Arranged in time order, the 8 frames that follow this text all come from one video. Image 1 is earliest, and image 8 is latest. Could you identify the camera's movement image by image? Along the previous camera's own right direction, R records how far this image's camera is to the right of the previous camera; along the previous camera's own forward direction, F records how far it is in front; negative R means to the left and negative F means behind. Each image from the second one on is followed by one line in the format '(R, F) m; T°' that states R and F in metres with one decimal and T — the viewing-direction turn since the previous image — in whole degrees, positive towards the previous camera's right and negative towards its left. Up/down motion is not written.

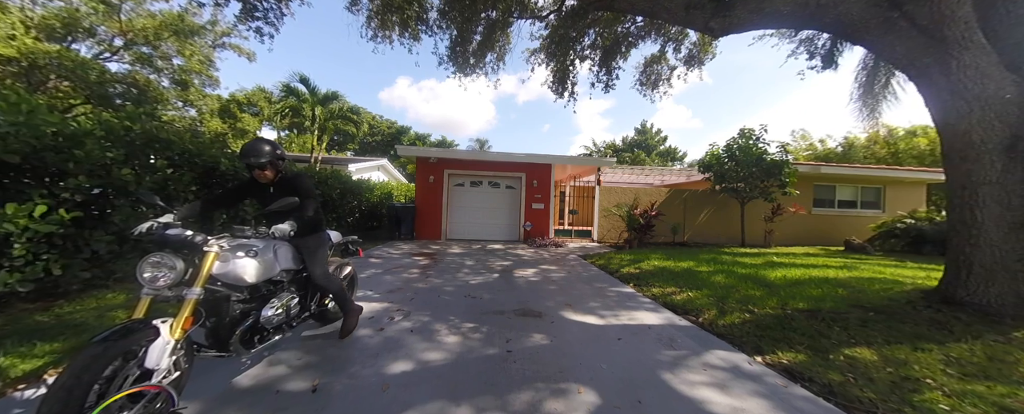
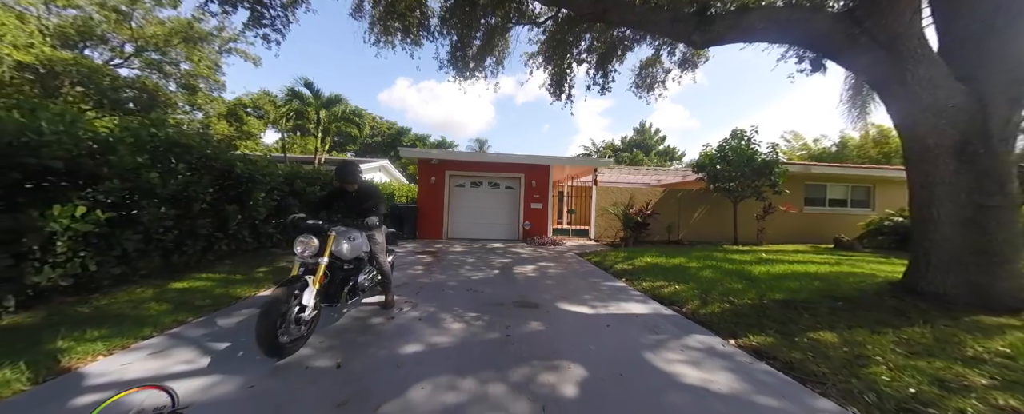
(0.0, -0.3) m; 0°
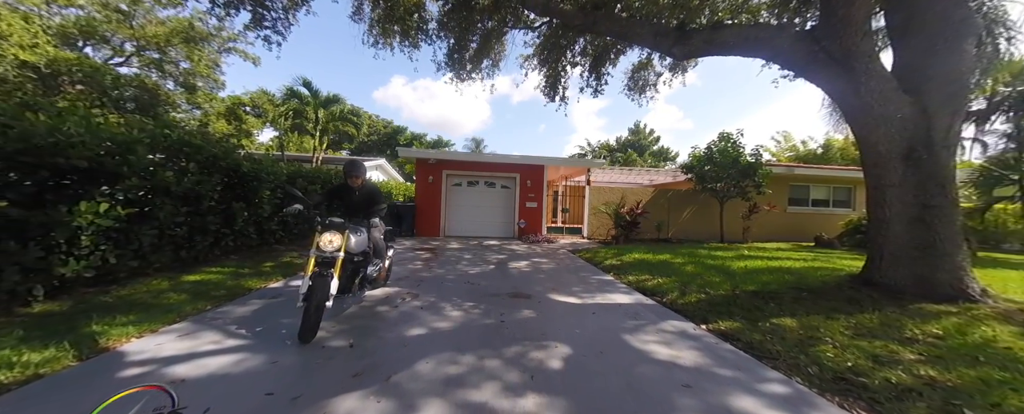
(0.0, -0.3) m; +1°
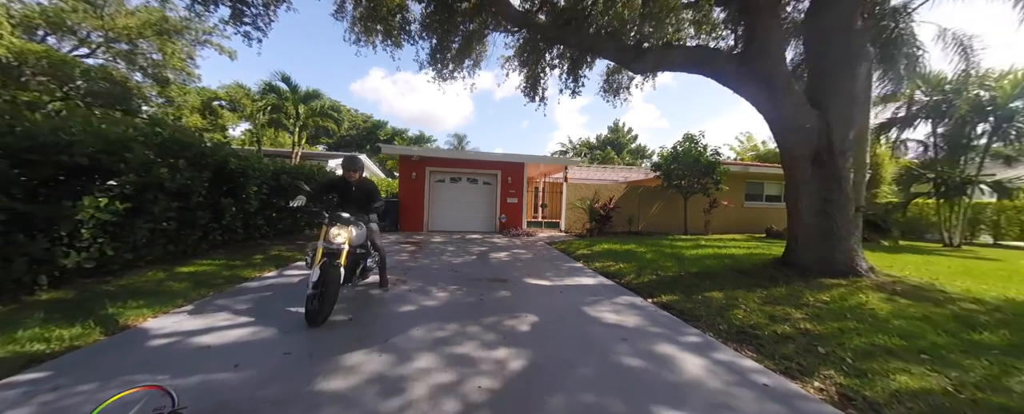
(+0.1, -0.5) m; +3°
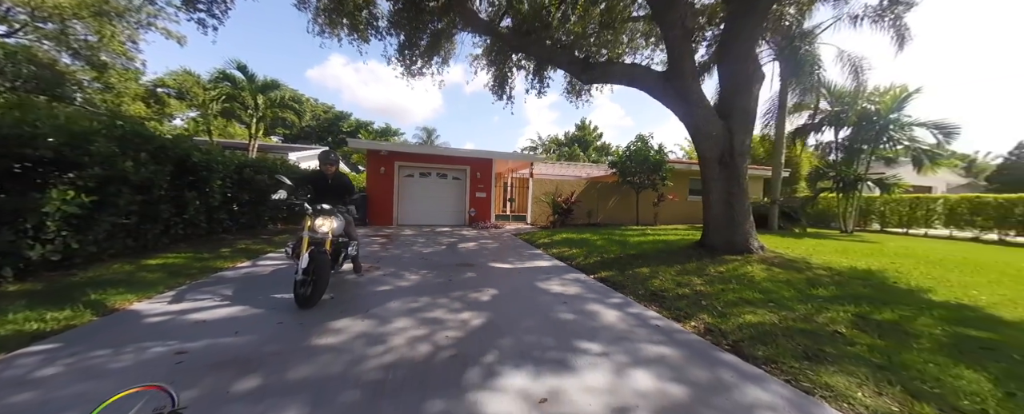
(+0.1, -0.6) m; +6°
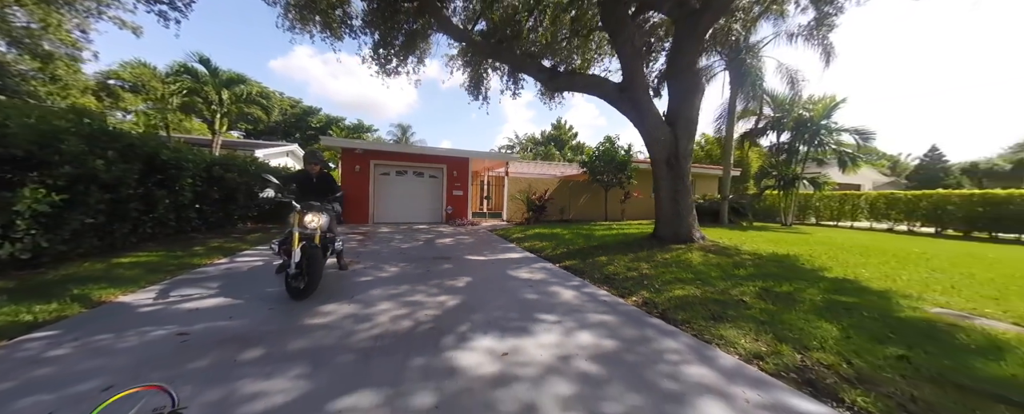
(+0.1, -0.5) m; +4°
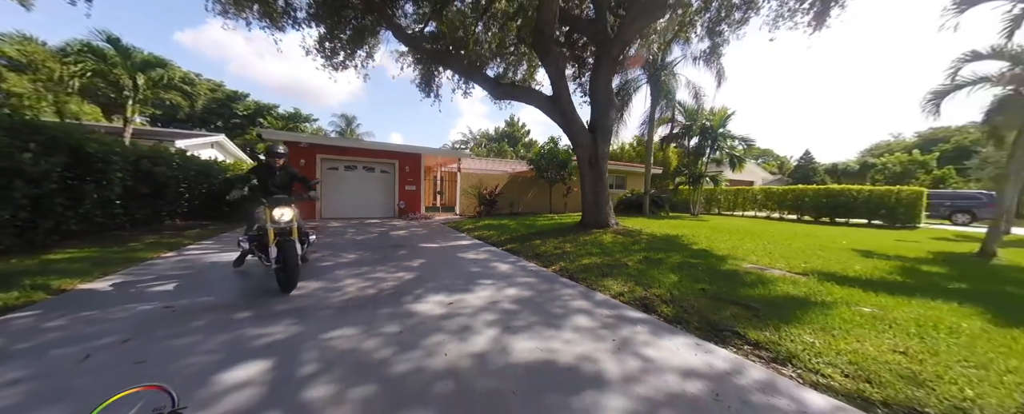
(+0.1, -0.9) m; +9°
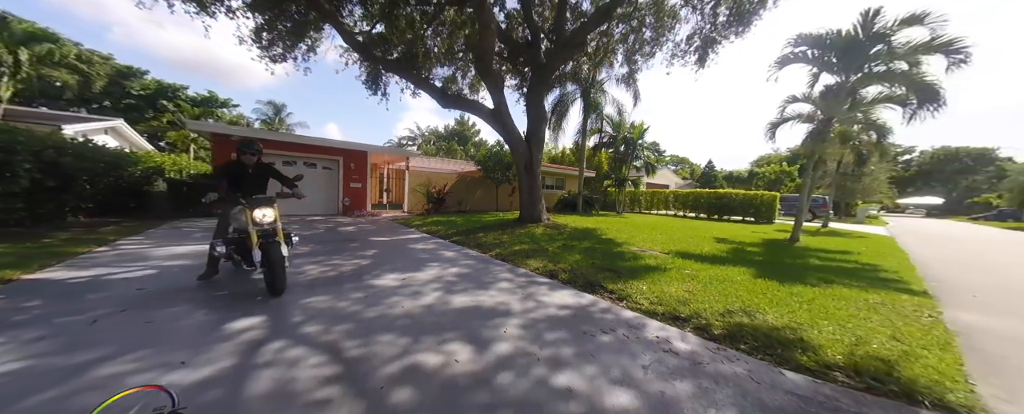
(+0.1, -1.1) m; +10°
